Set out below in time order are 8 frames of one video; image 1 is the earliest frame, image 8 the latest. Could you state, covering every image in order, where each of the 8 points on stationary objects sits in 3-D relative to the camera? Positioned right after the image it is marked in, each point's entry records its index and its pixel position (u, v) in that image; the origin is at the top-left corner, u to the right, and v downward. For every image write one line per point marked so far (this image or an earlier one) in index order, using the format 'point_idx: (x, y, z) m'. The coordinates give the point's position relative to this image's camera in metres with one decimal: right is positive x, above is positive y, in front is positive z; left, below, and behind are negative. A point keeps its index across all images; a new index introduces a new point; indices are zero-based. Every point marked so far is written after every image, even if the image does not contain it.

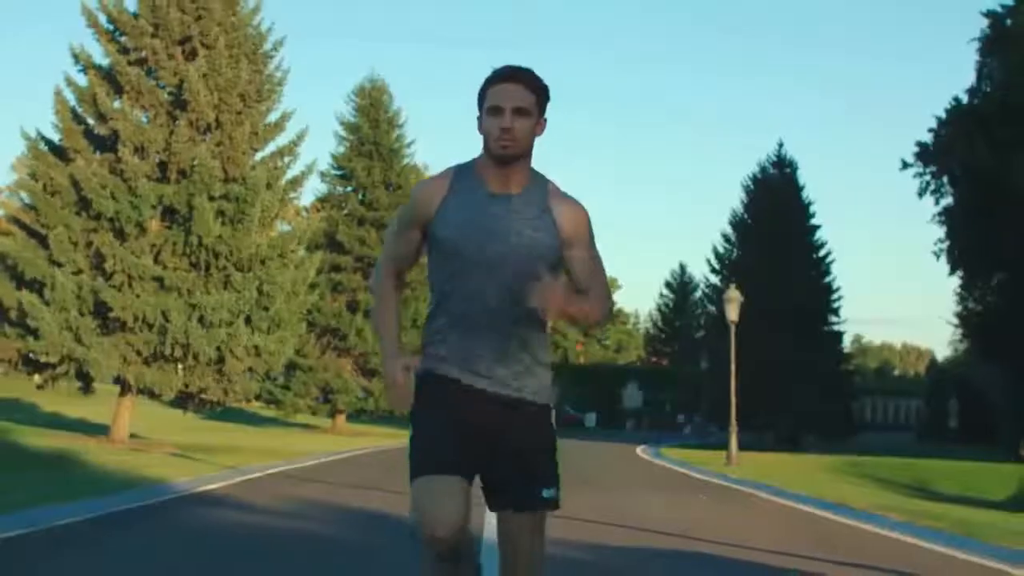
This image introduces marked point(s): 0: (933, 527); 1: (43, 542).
0: (+4.8, -2.7, +17.1) m
1: (-4.2, -2.3, +13.8) m
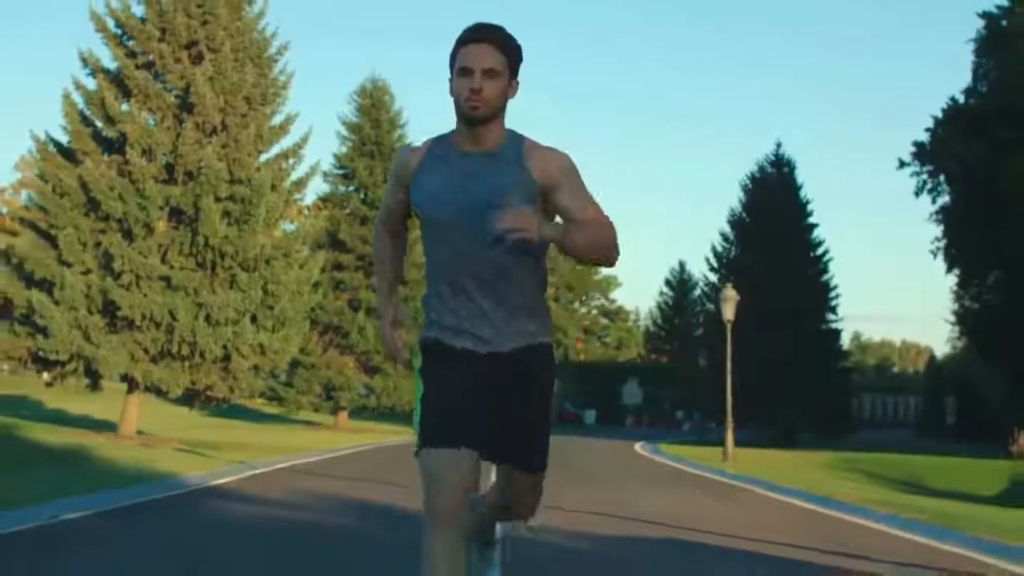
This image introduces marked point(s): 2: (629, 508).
0: (+4.8, -2.7, +17.7) m
1: (-4.2, -2.3, +14.3) m
2: (+1.5, -2.7, +18.4) m
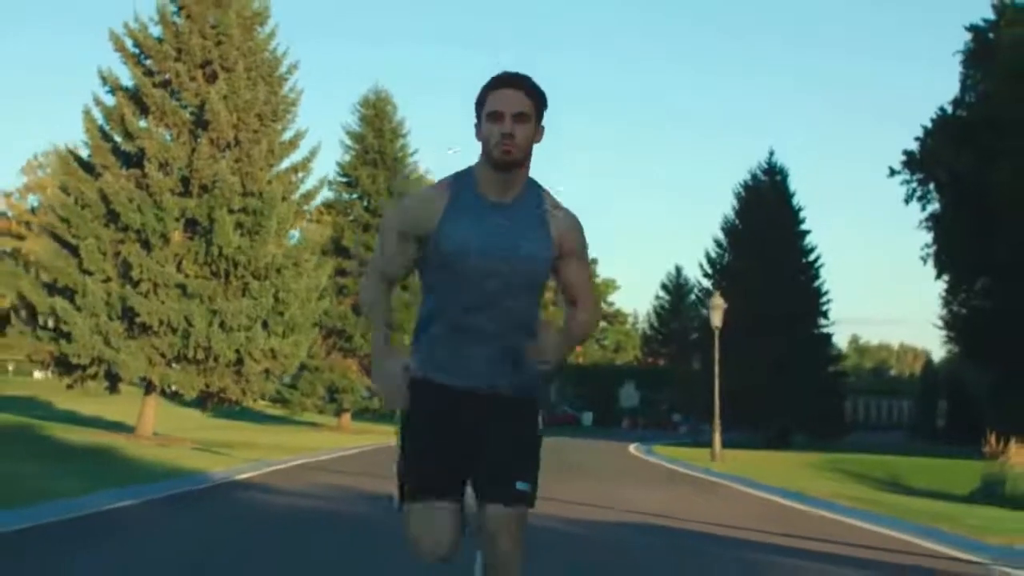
0: (+4.8, -2.9, +19.1) m
1: (-4.3, -2.5, +15.8) m
2: (+1.5, -2.8, +19.9) m
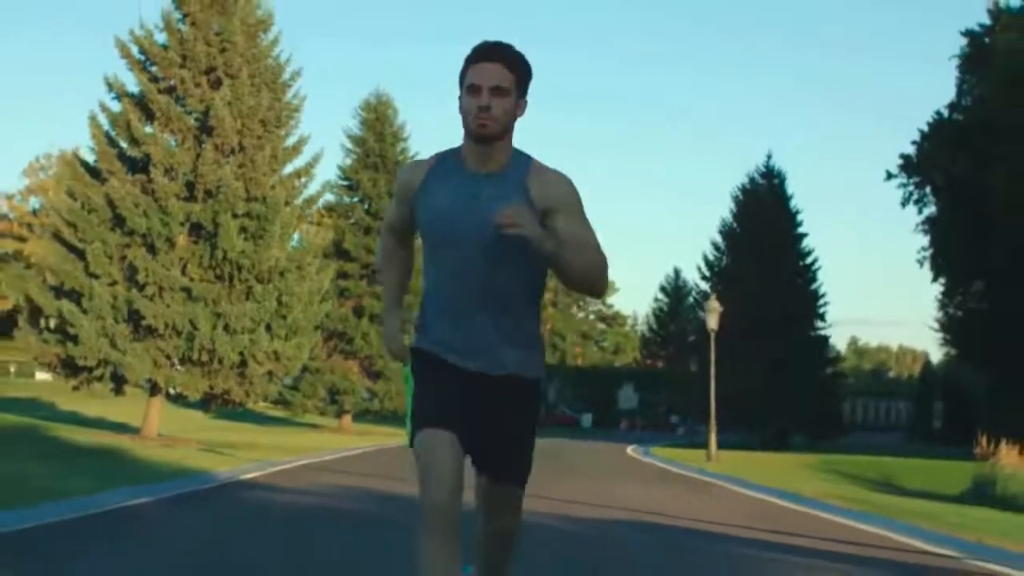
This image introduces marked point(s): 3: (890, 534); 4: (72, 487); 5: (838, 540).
0: (+4.8, -2.9, +19.6) m
1: (-4.3, -2.5, +16.2) m
2: (+1.4, -2.9, +20.4) m
3: (+4.1, -2.7, +16.4) m
4: (-5.5, -2.5, +18.9) m
5: (+3.3, -2.5, +15.2) m
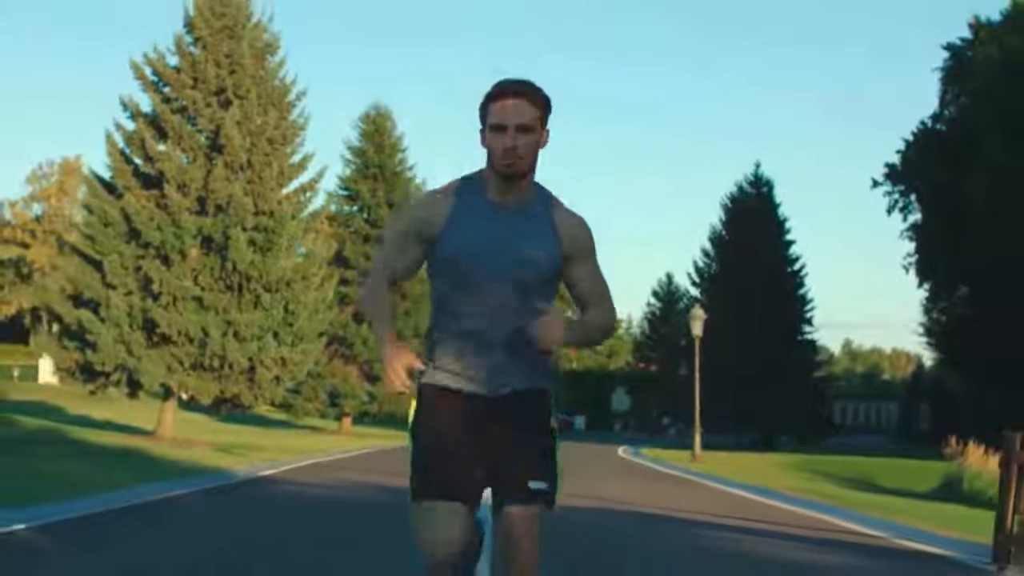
0: (+4.7, -3.1, +21.3) m
1: (-4.3, -2.7, +17.9) m
2: (+1.4, -3.1, +22.0) m
3: (+4.0, -2.8, +18.1) m
4: (-5.6, -2.7, +20.6) m
5: (+3.2, -2.7, +16.9) m
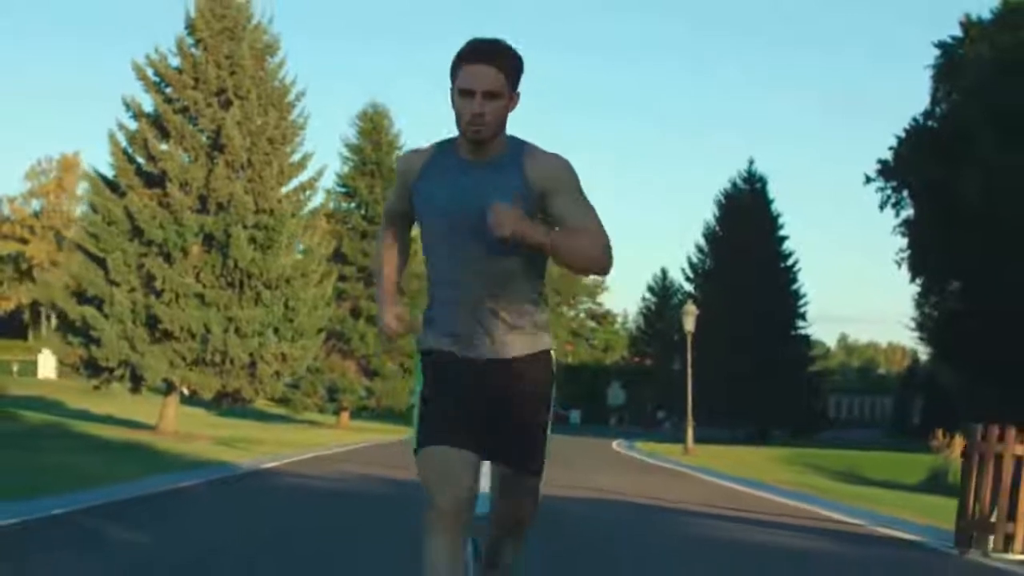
0: (+4.6, -3.1, +21.9) m
1: (-4.4, -2.7, +18.5) m
2: (+1.3, -3.0, +22.7) m
3: (+4.0, -2.8, +18.7) m
4: (-5.7, -2.7, +21.2) m
5: (+3.2, -2.7, +17.5) m
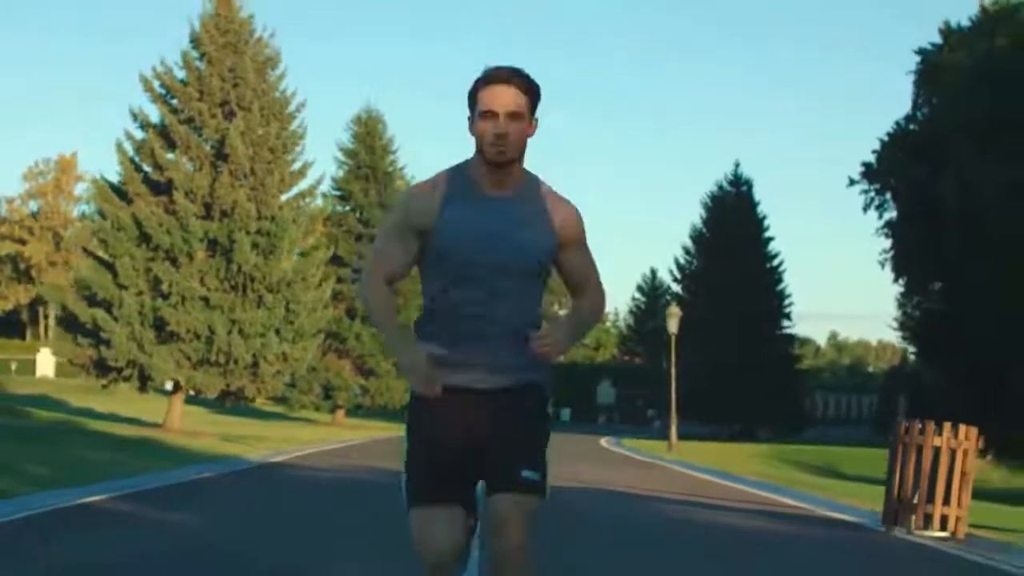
0: (+4.5, -3.1, +23.4) m
1: (-4.5, -2.8, +20.0) m
2: (+1.1, -3.1, +24.2) m
3: (+3.9, -2.9, +20.2) m
4: (-5.8, -2.7, +22.6) m
5: (+3.1, -2.7, +19.0) m
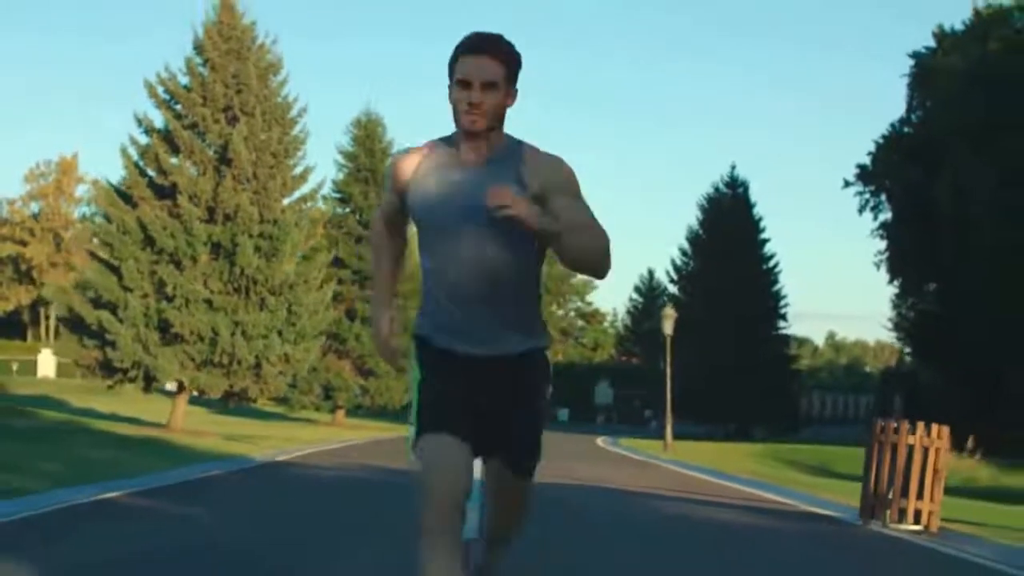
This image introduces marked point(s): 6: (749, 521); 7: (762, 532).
0: (+4.4, -3.2, +24.1) m
1: (-4.5, -2.8, +20.6) m
2: (+1.1, -3.2, +24.8) m
3: (+3.8, -2.9, +20.8) m
4: (-5.8, -2.8, +23.3) m
5: (+3.0, -2.8, +19.6) m
6: (+2.6, -2.6, +16.3) m
7: (+2.5, -2.5, +15.1) m
